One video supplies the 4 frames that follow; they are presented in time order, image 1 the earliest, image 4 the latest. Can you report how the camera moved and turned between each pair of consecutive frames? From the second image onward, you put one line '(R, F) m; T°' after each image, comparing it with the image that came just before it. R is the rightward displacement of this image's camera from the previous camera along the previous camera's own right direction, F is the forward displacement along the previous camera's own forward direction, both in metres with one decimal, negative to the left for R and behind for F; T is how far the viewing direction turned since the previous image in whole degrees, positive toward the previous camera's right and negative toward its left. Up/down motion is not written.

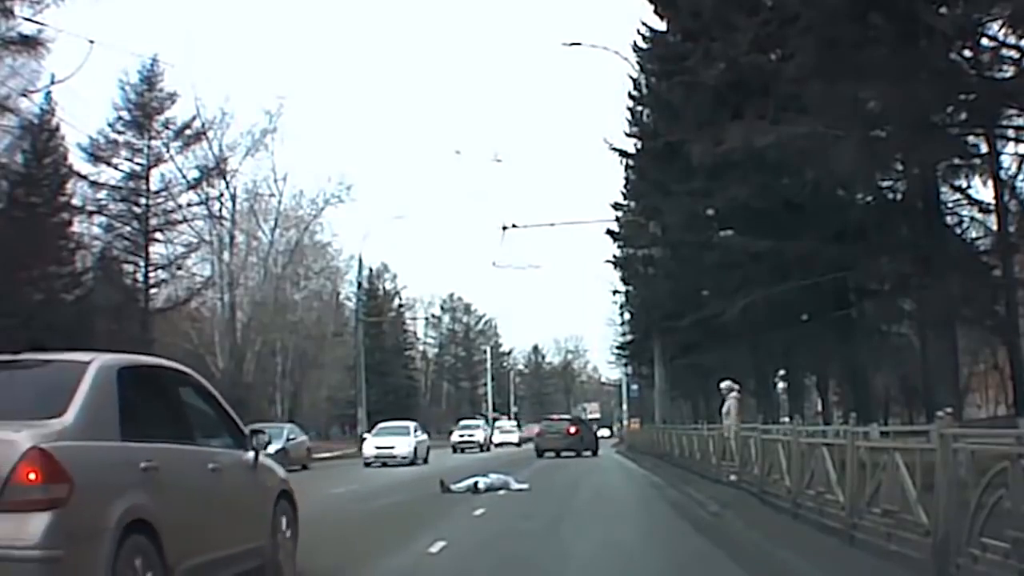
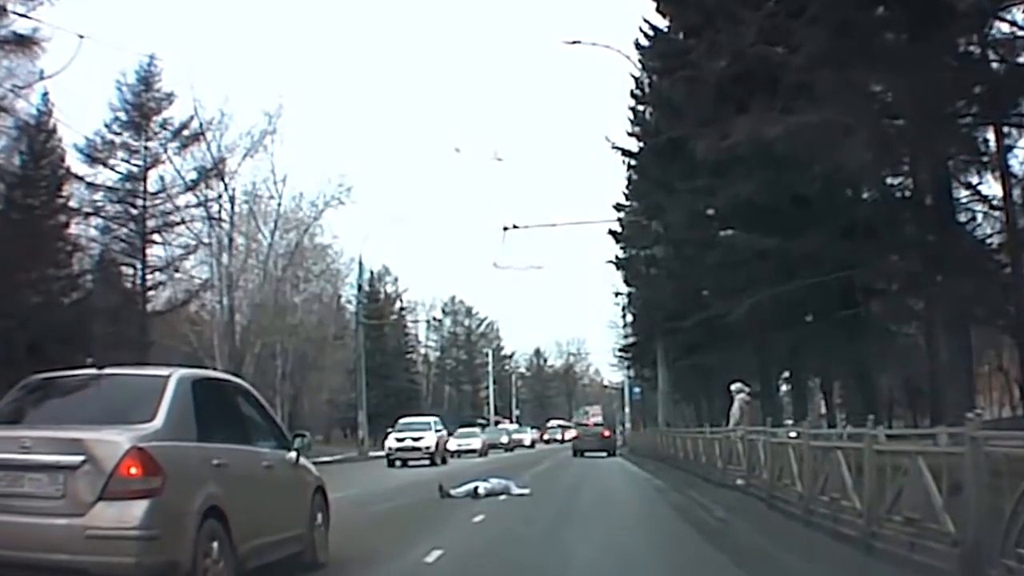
(0.0, +0.5) m; 0°
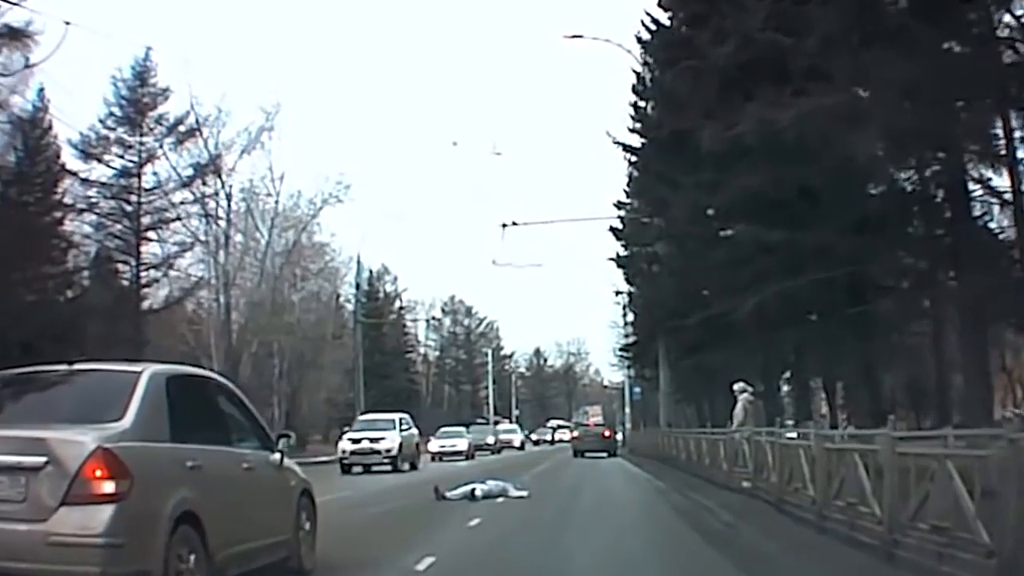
(0.0, +0.6) m; 0°
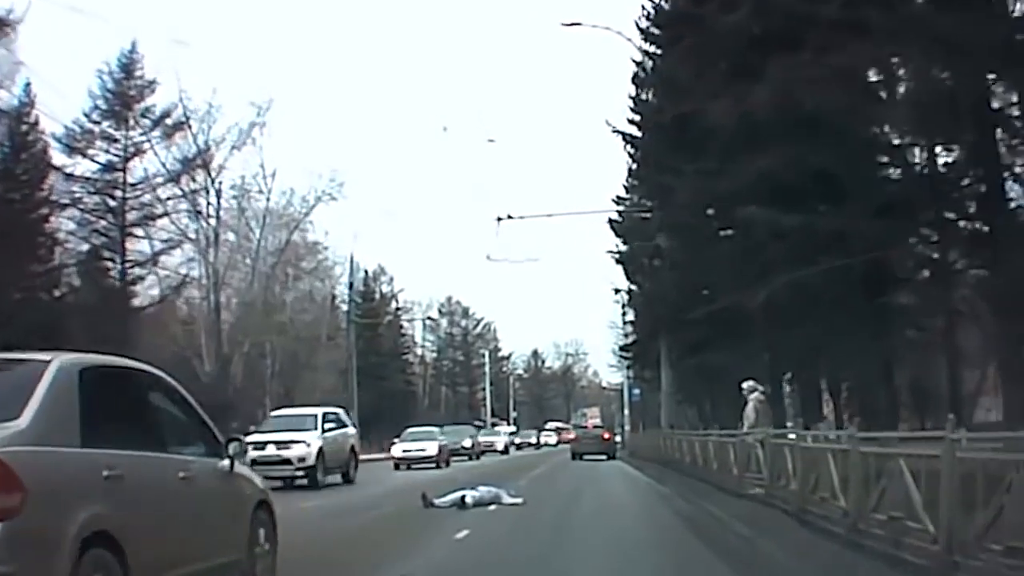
(+0.1, +1.4) m; 0°
